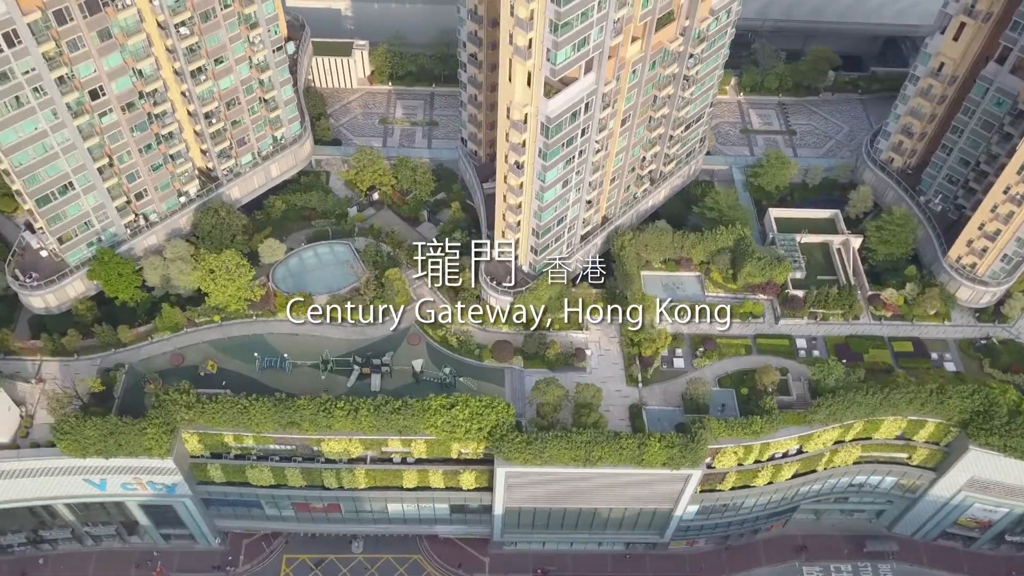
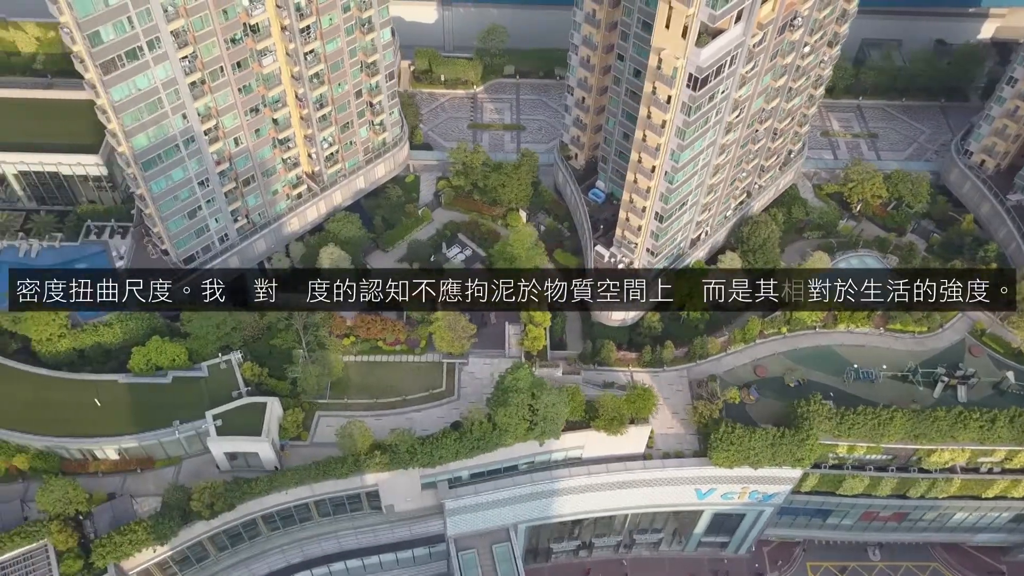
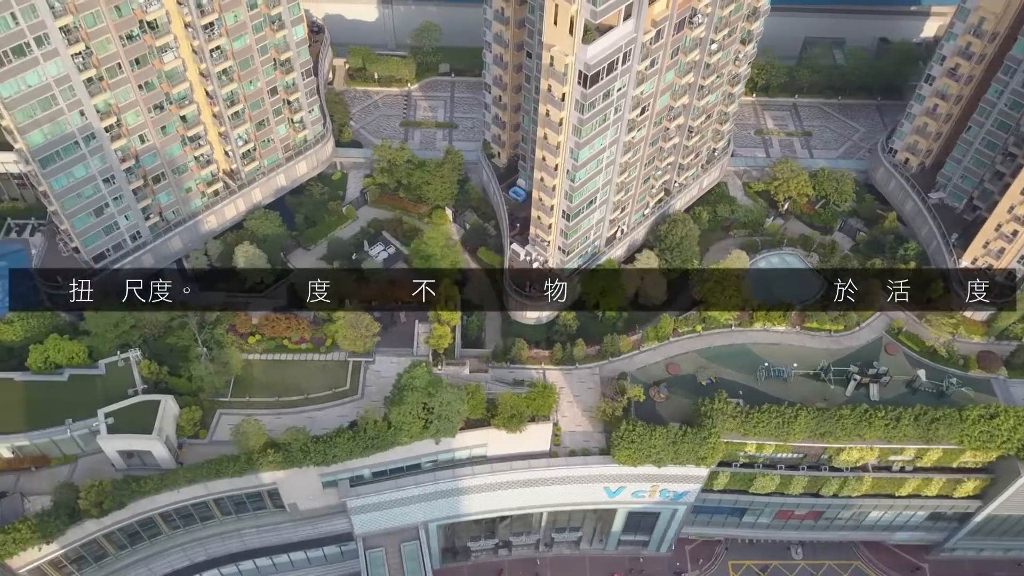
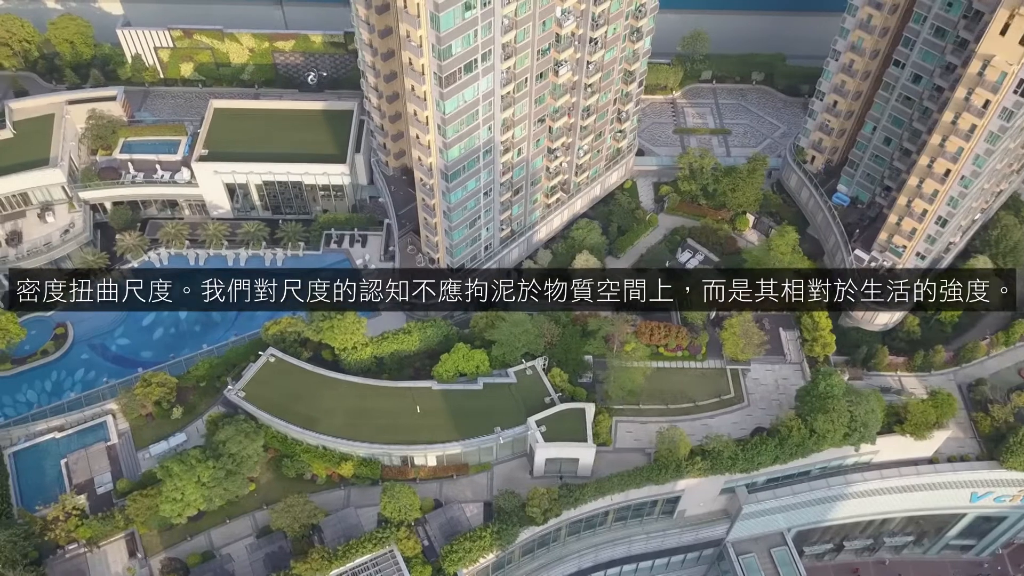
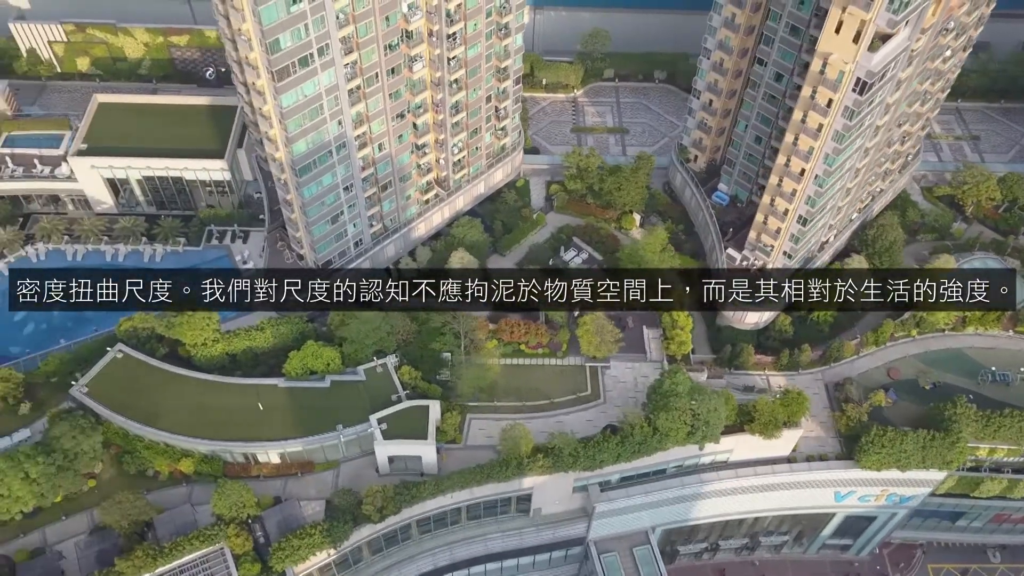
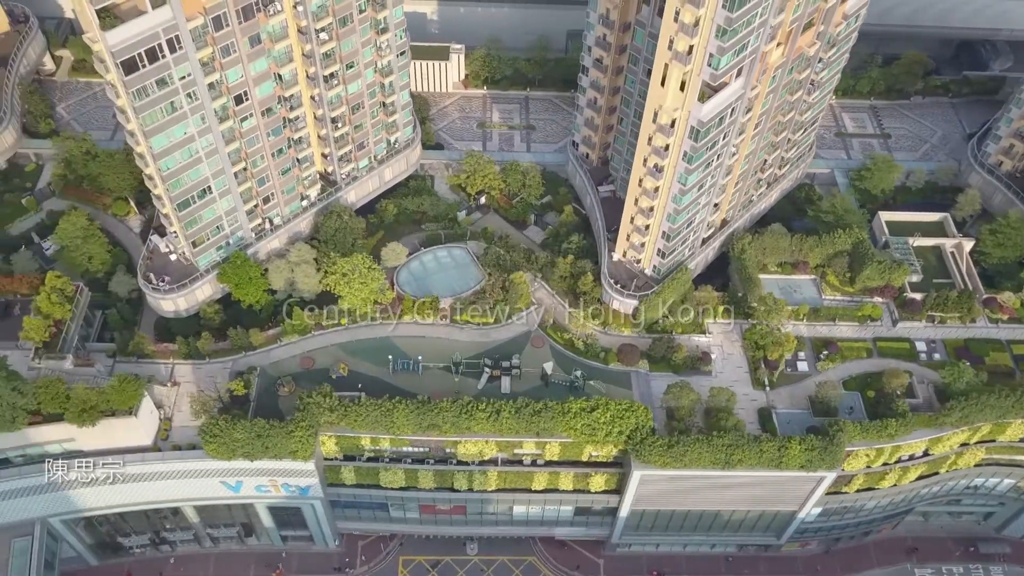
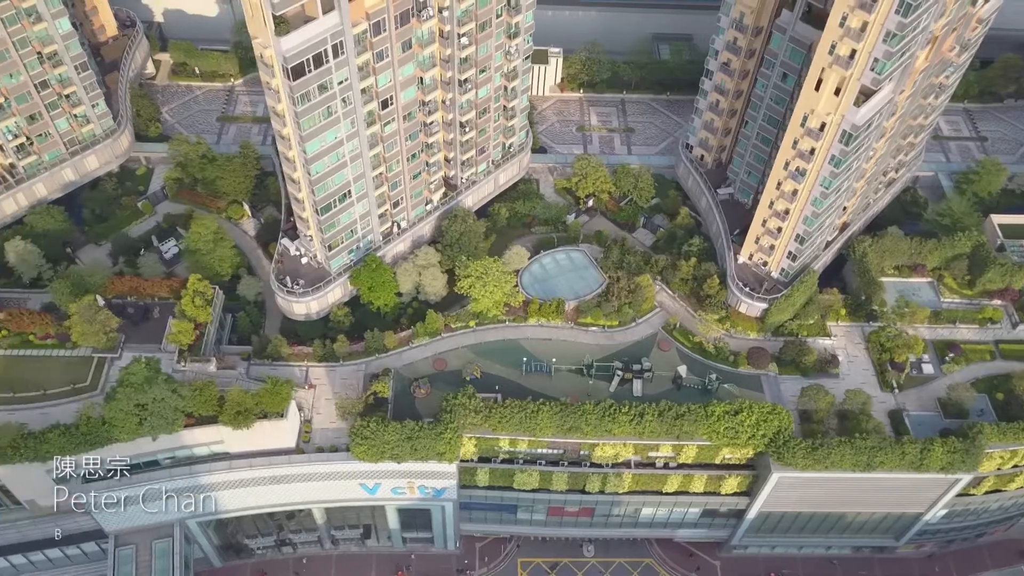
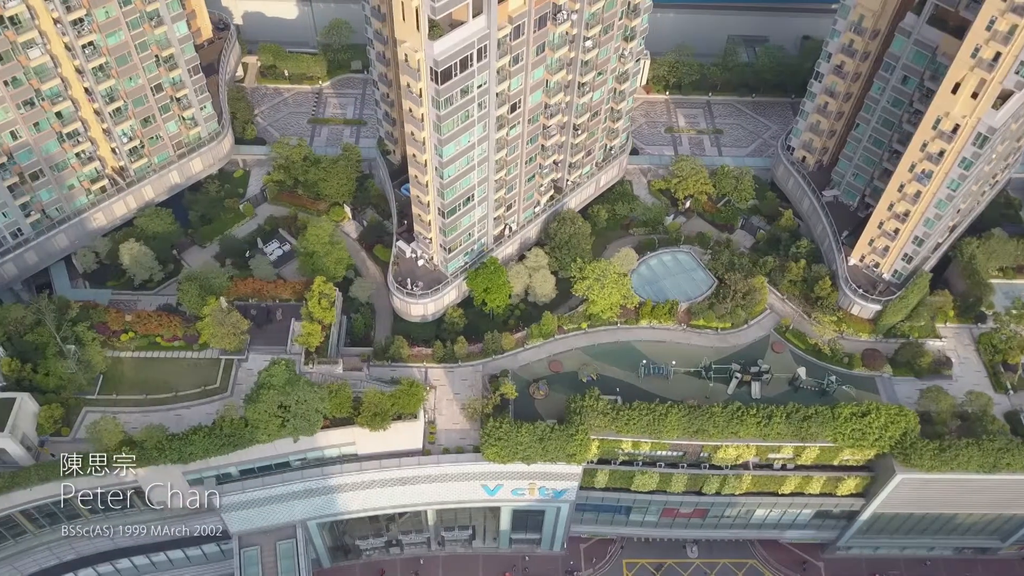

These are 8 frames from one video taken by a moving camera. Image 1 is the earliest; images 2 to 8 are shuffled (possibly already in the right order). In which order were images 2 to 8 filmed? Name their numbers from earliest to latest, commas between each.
6, 7, 8, 3, 2, 5, 4
